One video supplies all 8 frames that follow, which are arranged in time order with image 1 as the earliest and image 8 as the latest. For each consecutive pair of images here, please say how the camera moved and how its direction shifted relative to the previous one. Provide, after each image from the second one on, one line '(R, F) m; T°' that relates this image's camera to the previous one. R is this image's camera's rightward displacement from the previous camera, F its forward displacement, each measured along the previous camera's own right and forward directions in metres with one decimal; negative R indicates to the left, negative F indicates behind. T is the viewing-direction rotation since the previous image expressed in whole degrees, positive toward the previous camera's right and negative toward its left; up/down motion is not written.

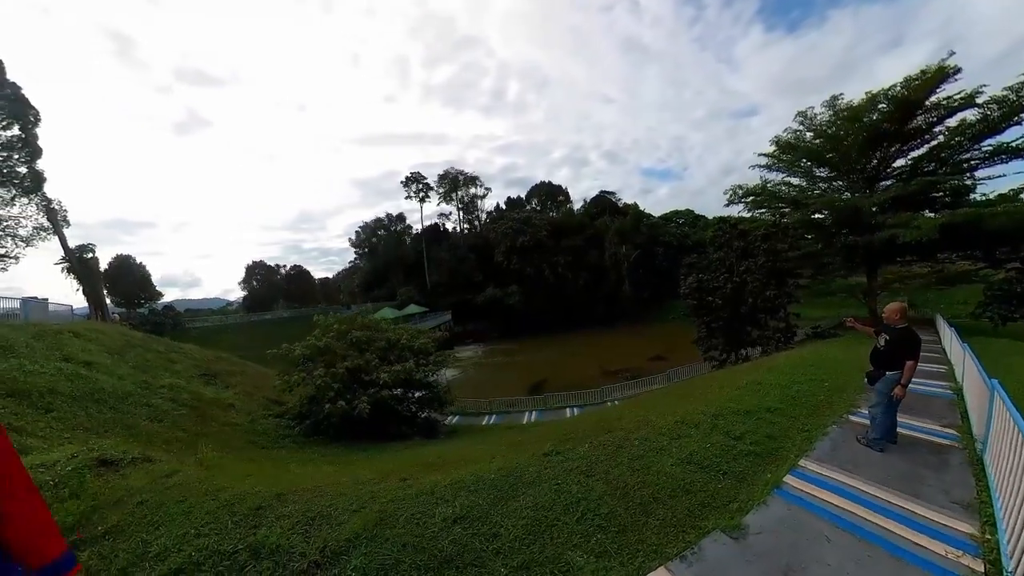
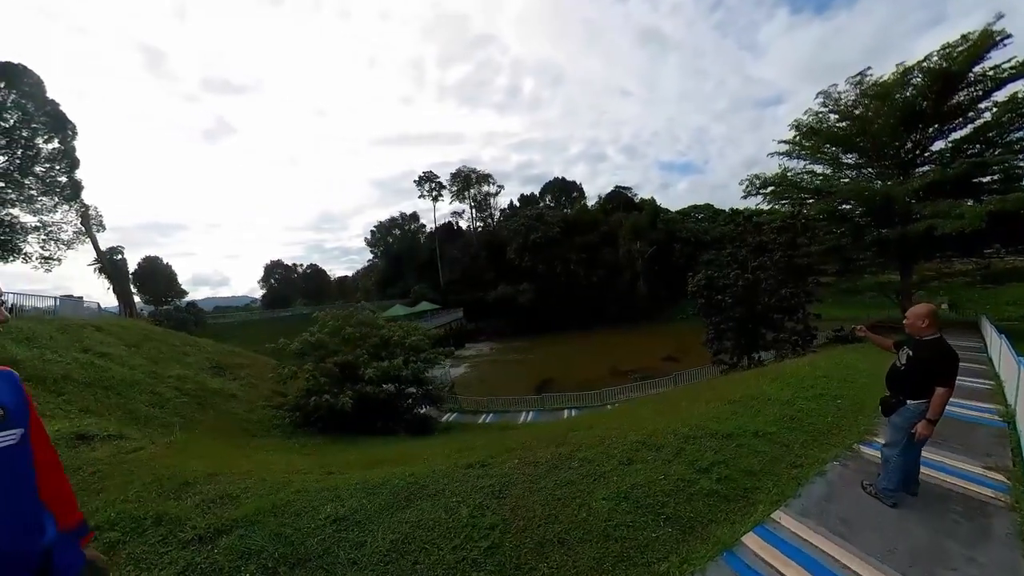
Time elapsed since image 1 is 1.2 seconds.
(+0.9, +0.5) m; -3°
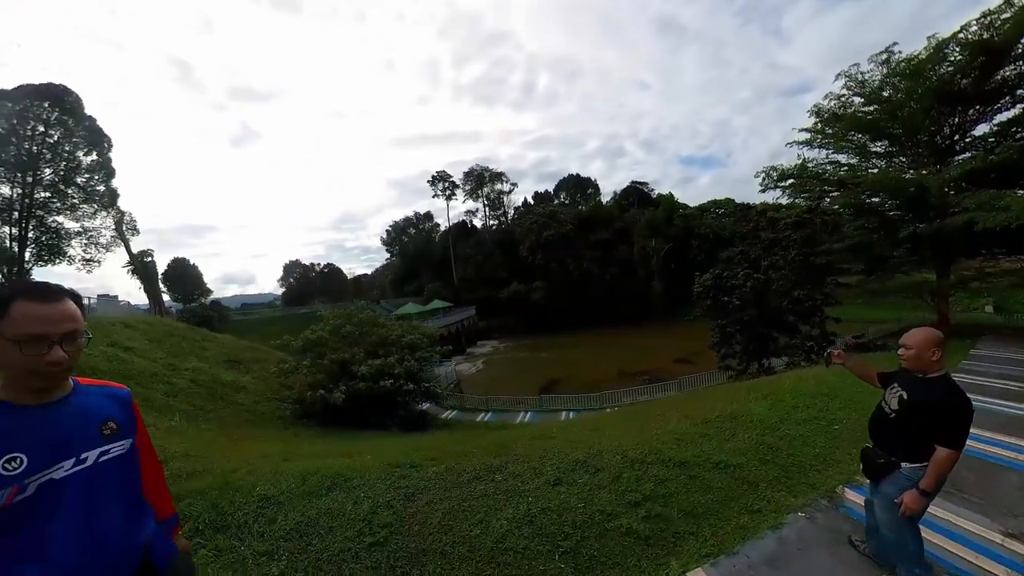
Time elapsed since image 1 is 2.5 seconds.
(+0.9, +0.4) m; -3°
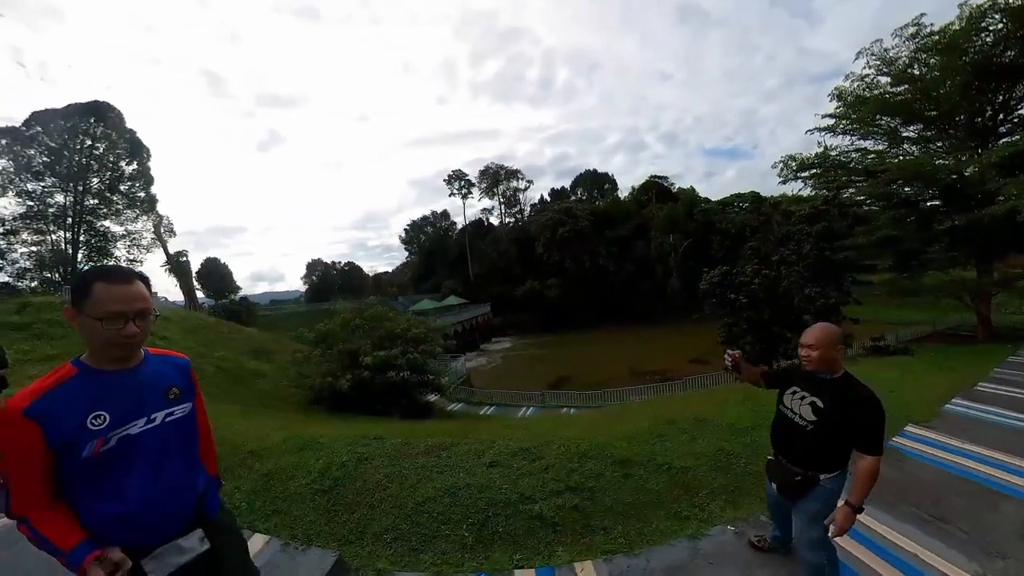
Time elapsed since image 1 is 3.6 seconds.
(+0.8, +0.2) m; -4°
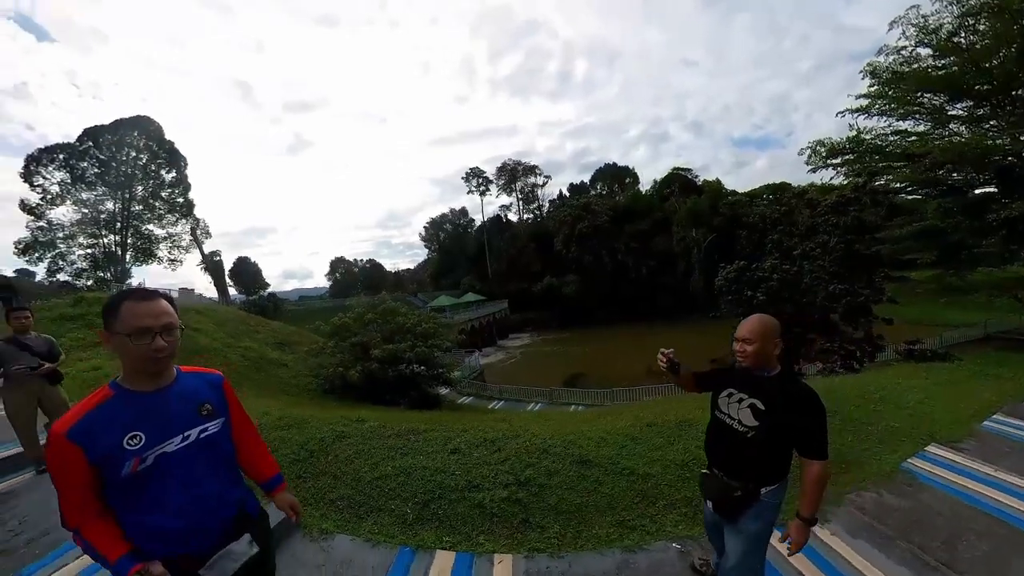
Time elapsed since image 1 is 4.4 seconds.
(+0.6, +0.2) m; -4°
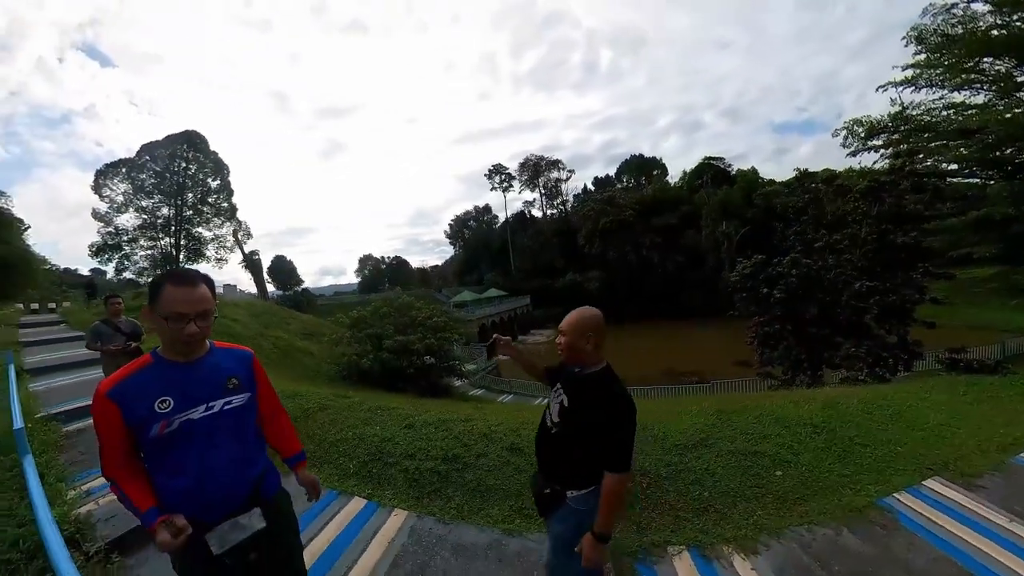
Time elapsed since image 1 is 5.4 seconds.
(+0.9, +0.2) m; -5°
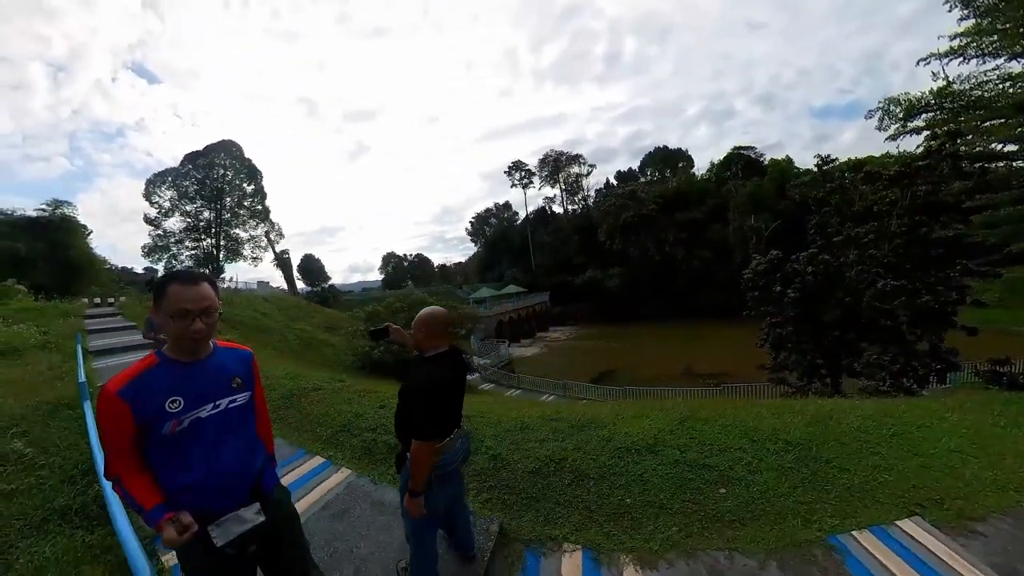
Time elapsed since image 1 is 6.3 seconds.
(+0.7, 0.0) m; -4°
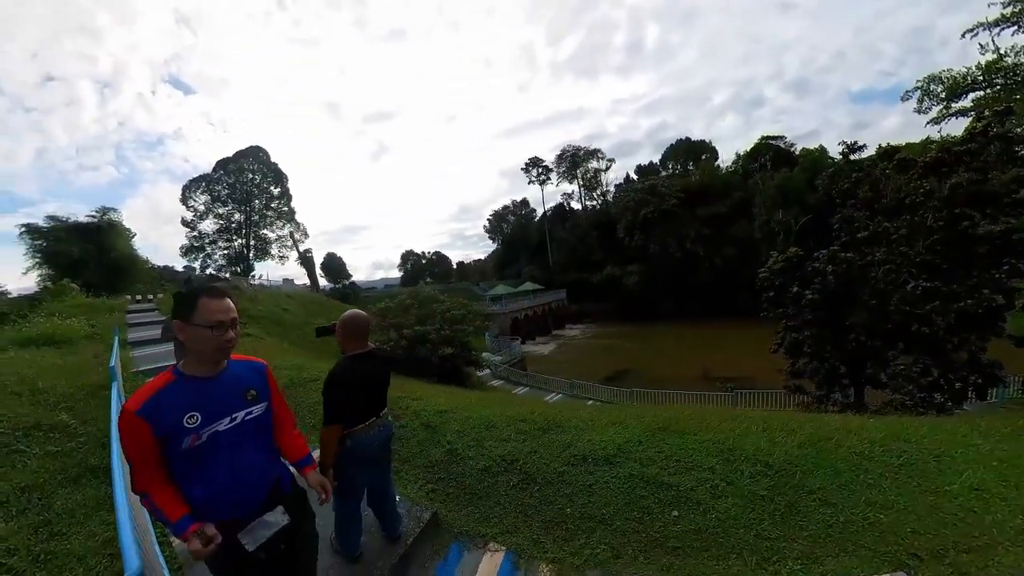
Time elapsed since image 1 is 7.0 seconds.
(+0.6, 0.0) m; -4°
